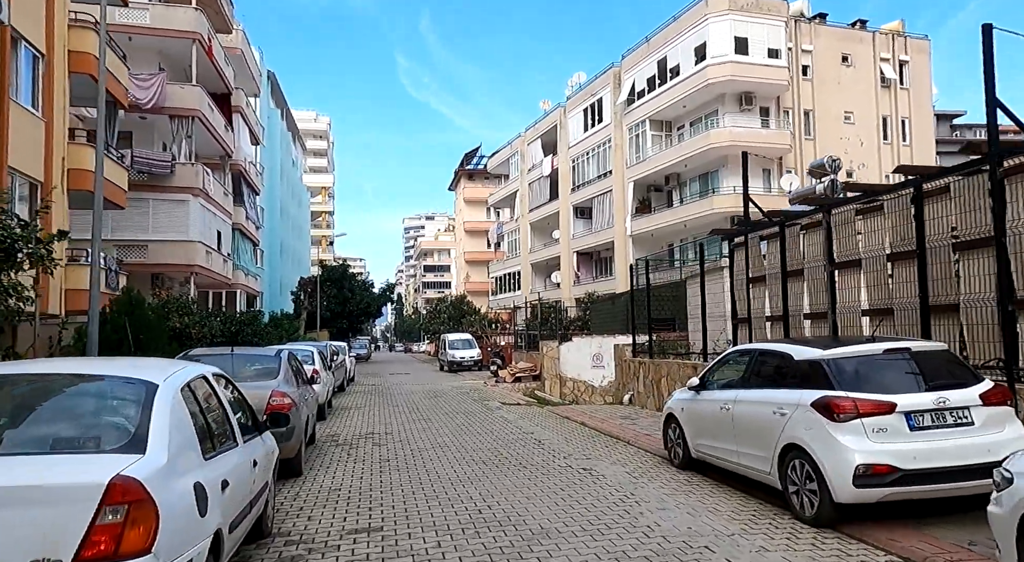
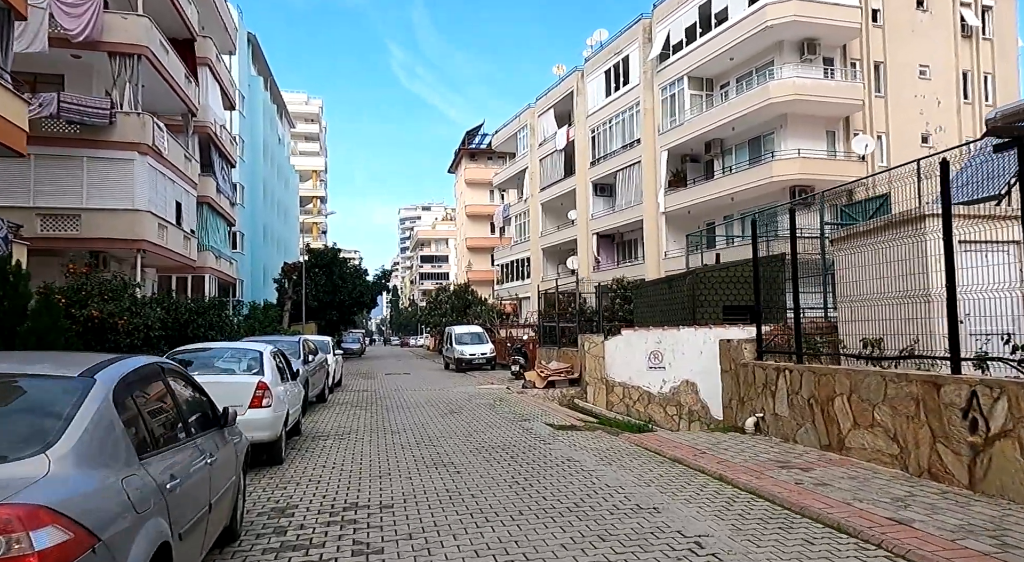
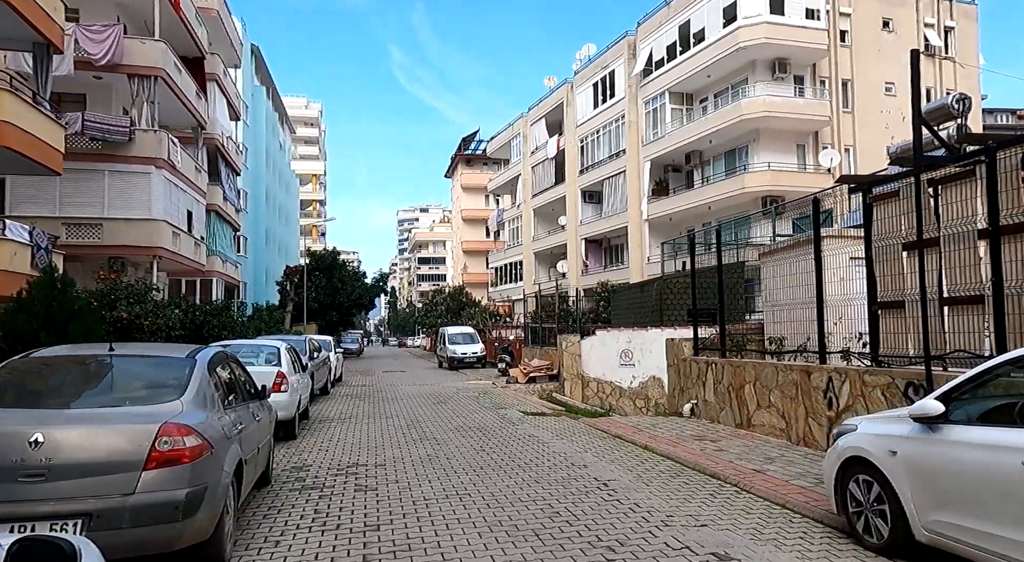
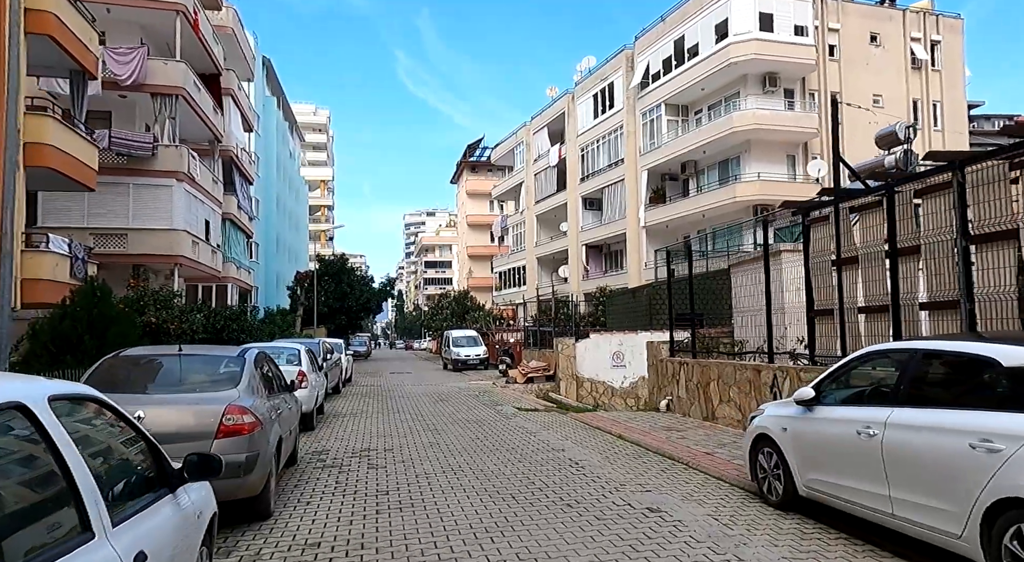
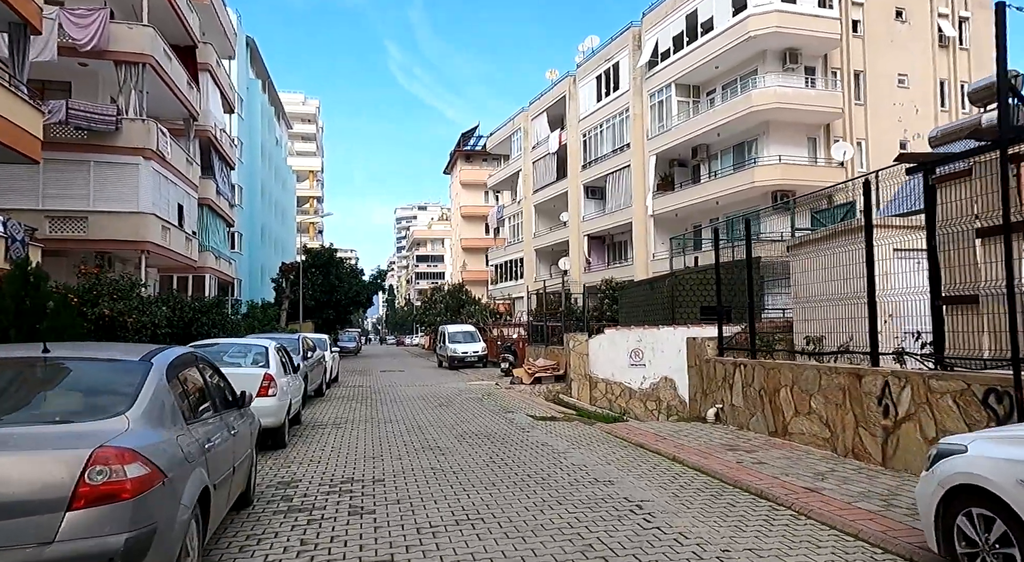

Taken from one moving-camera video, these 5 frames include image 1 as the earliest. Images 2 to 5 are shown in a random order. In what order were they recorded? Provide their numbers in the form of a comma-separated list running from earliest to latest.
4, 3, 5, 2
